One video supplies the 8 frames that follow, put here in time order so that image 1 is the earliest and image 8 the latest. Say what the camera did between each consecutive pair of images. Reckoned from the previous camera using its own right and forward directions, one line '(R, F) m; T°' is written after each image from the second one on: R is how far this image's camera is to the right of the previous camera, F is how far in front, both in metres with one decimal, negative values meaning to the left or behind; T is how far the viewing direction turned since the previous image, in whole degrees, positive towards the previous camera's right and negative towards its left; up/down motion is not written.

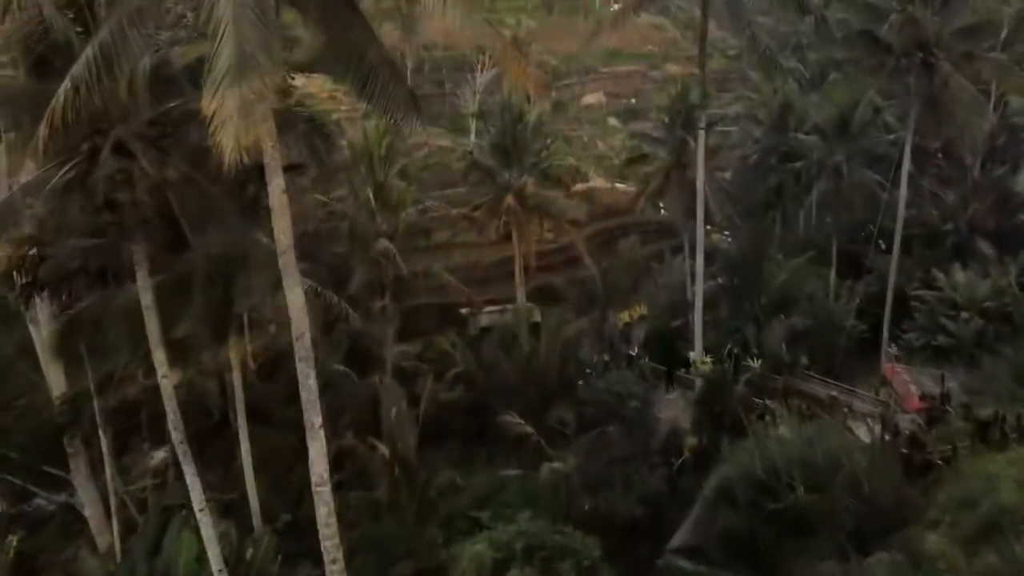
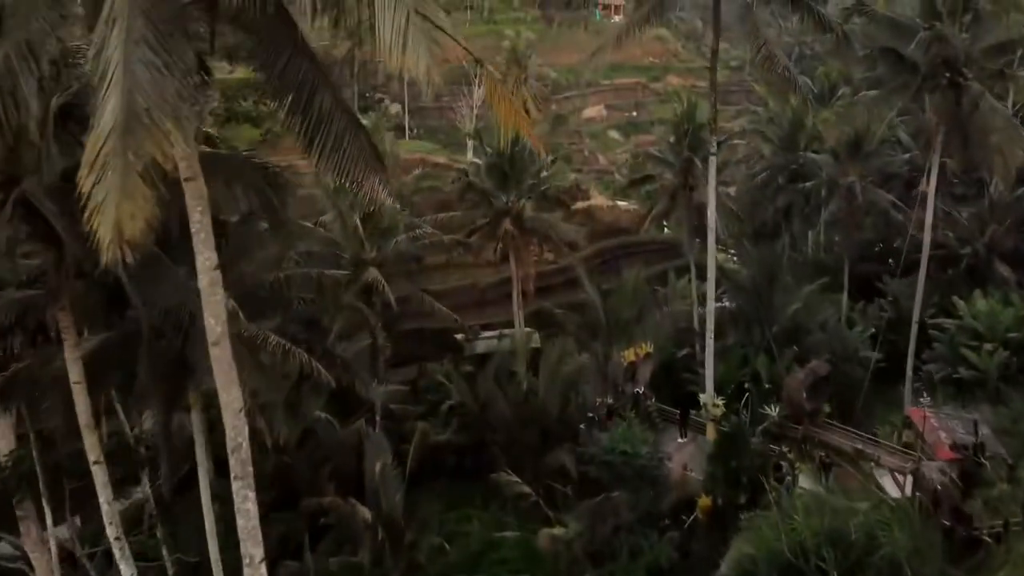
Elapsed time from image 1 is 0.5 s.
(0.0, +0.9) m; 0°
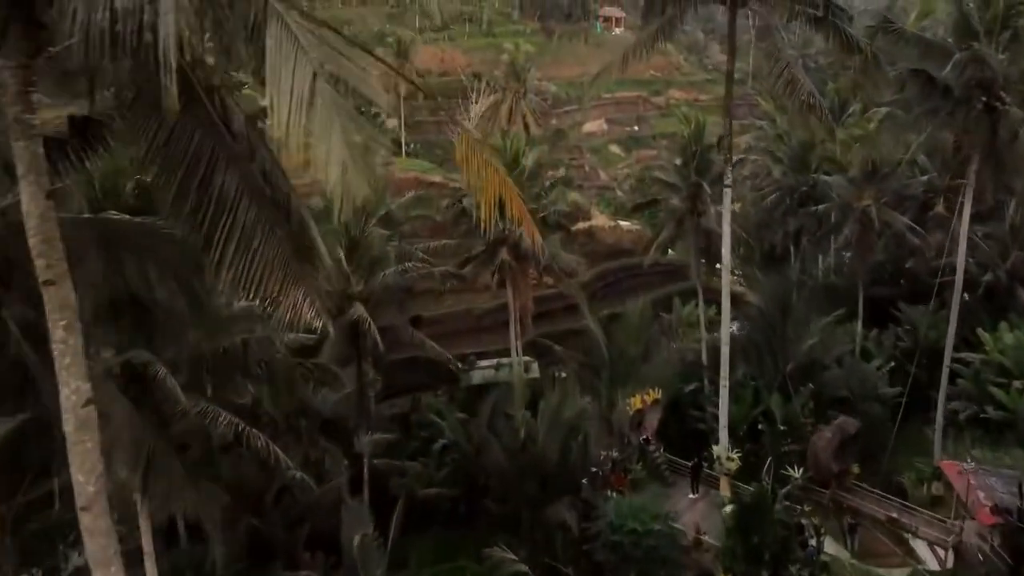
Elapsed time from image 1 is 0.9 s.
(+0.1, +1.0) m; 0°
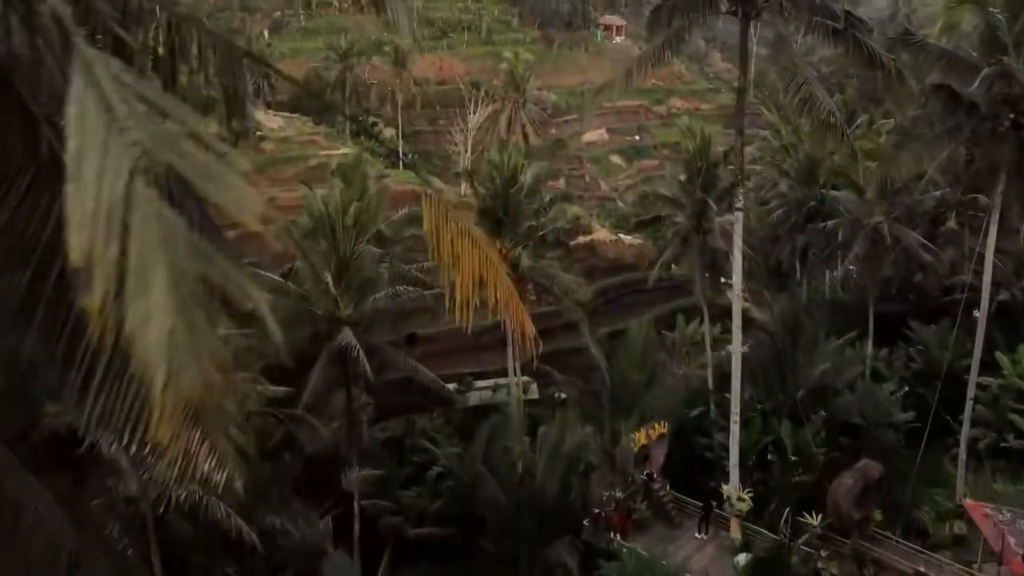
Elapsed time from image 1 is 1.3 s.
(0.0, +0.6) m; 0°
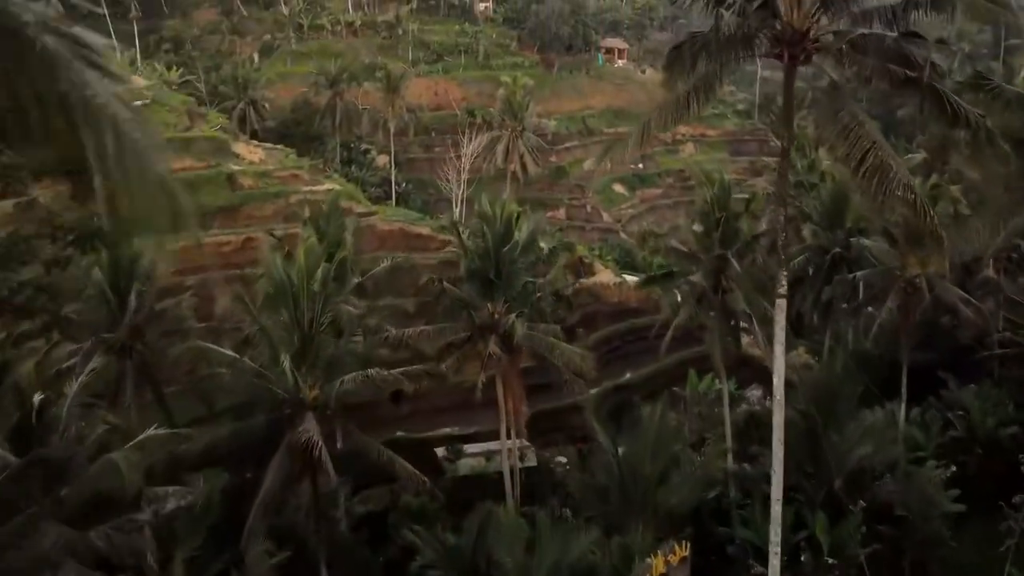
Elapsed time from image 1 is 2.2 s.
(+0.1, +1.8) m; 0°
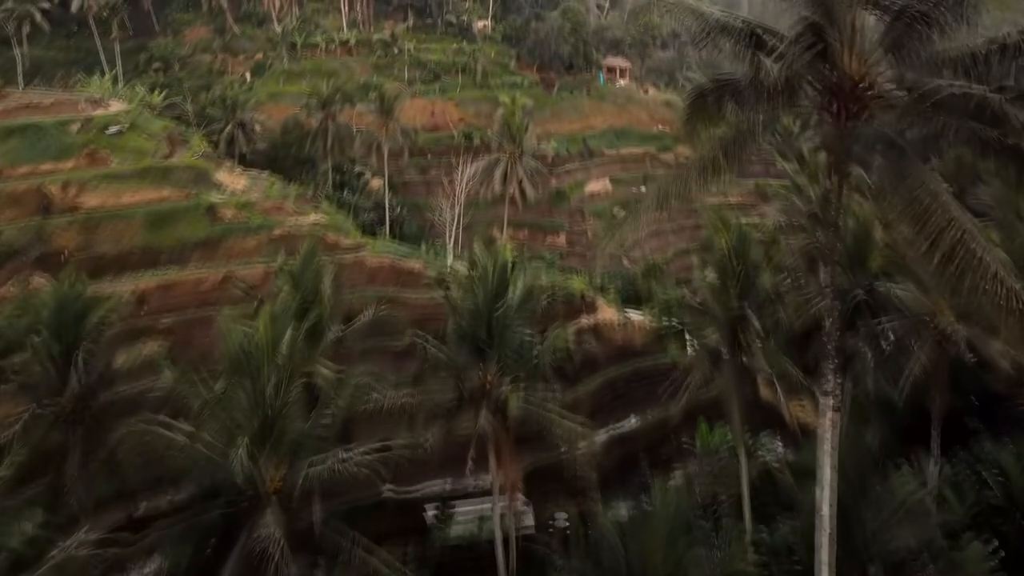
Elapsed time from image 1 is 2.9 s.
(+0.1, +1.4) m; 0°
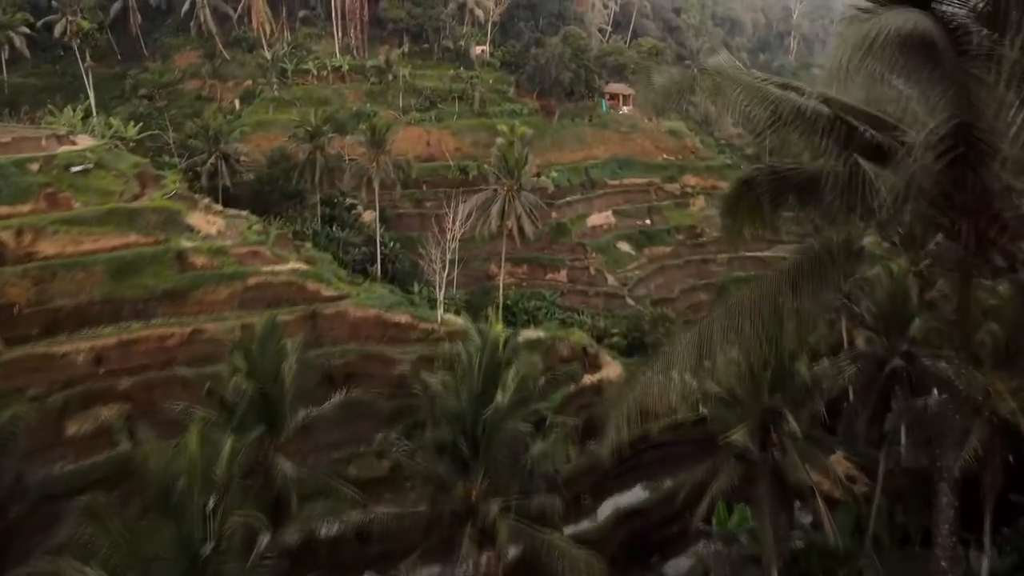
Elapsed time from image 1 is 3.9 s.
(+0.1, +1.8) m; 0°
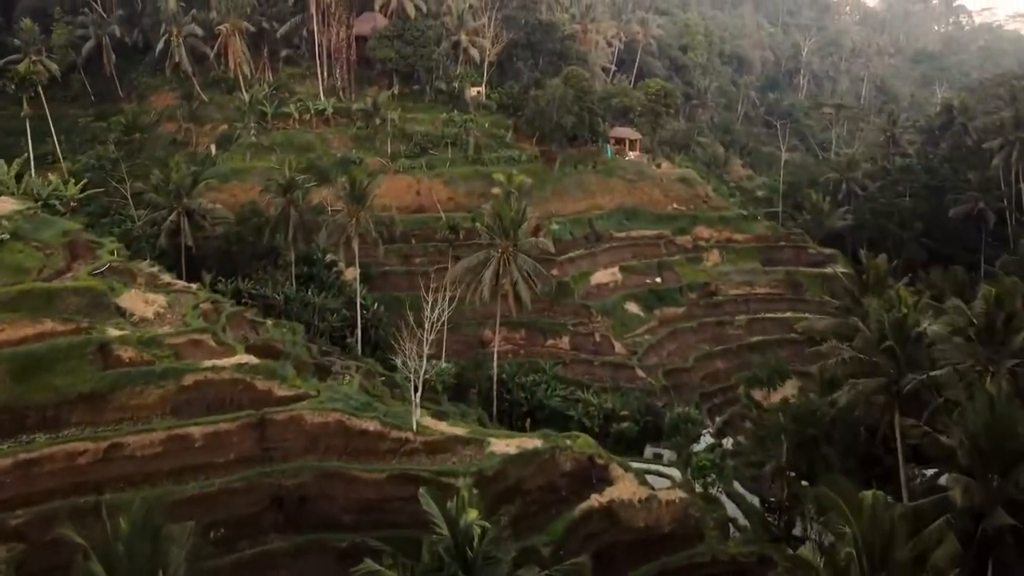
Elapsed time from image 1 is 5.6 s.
(+0.2, +3.4) m; 0°
